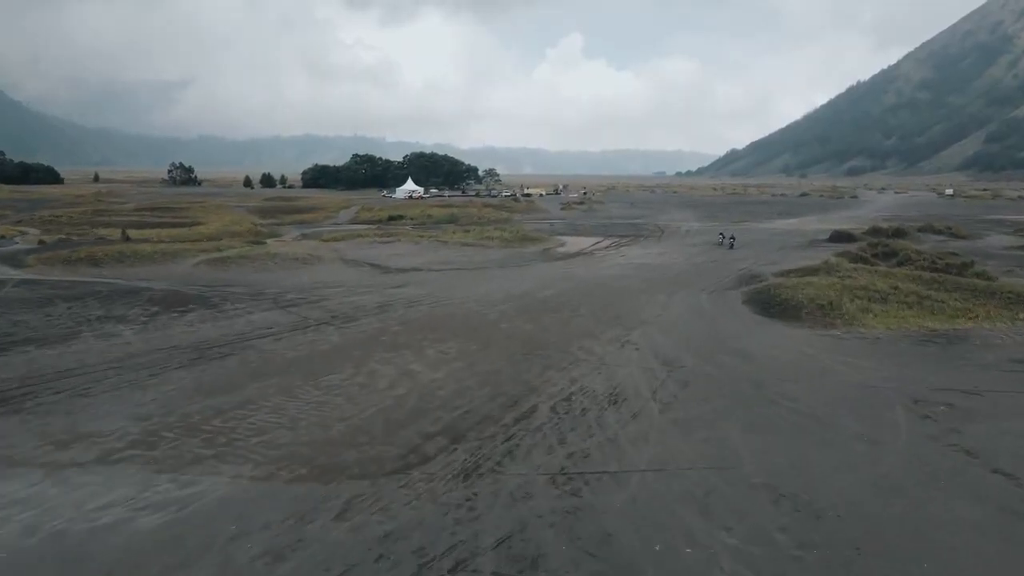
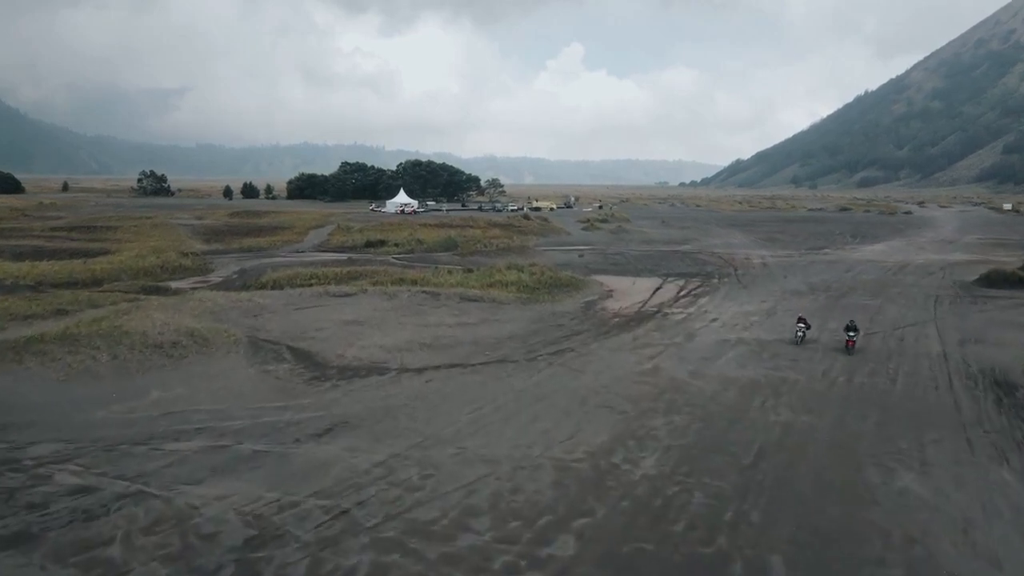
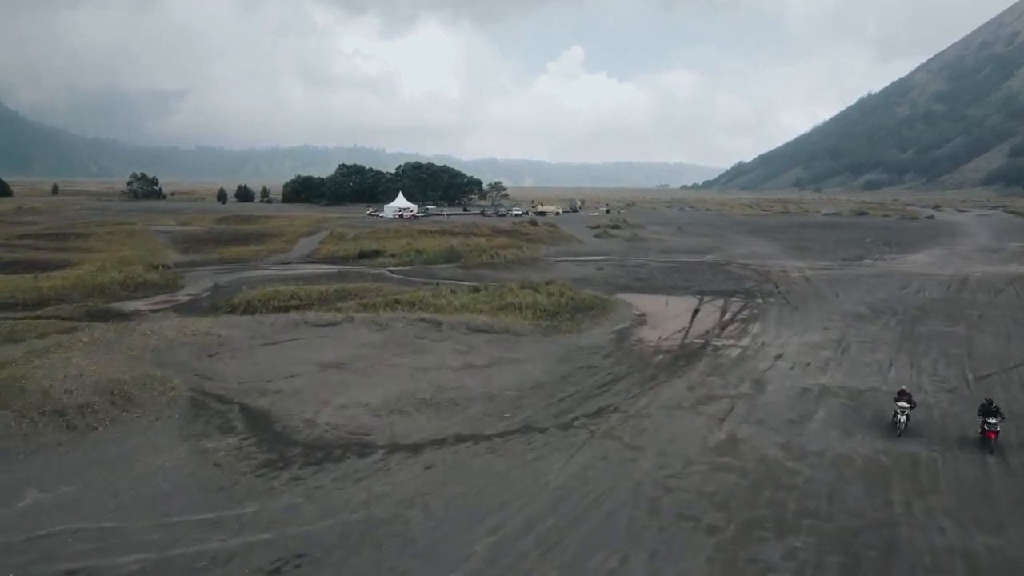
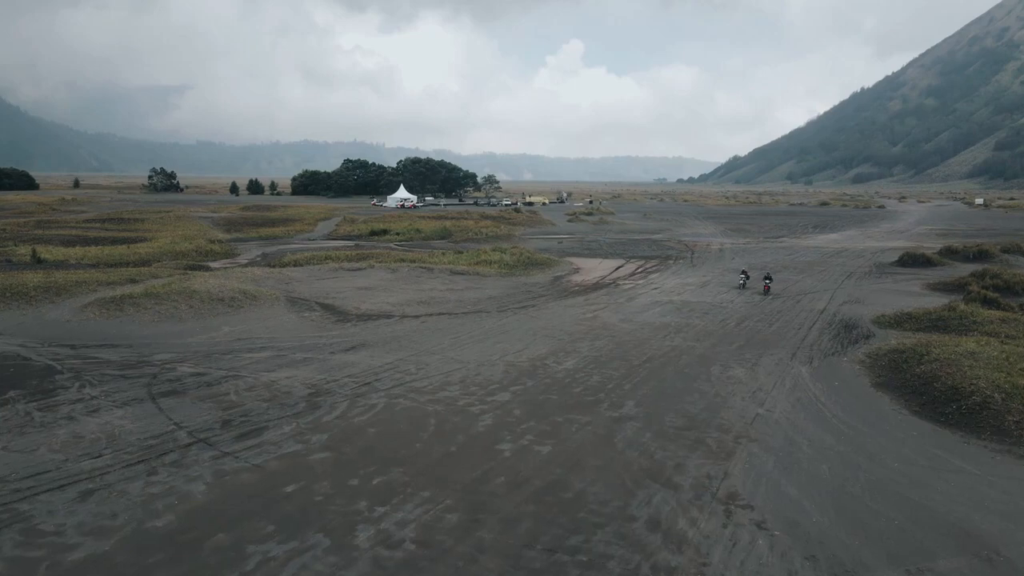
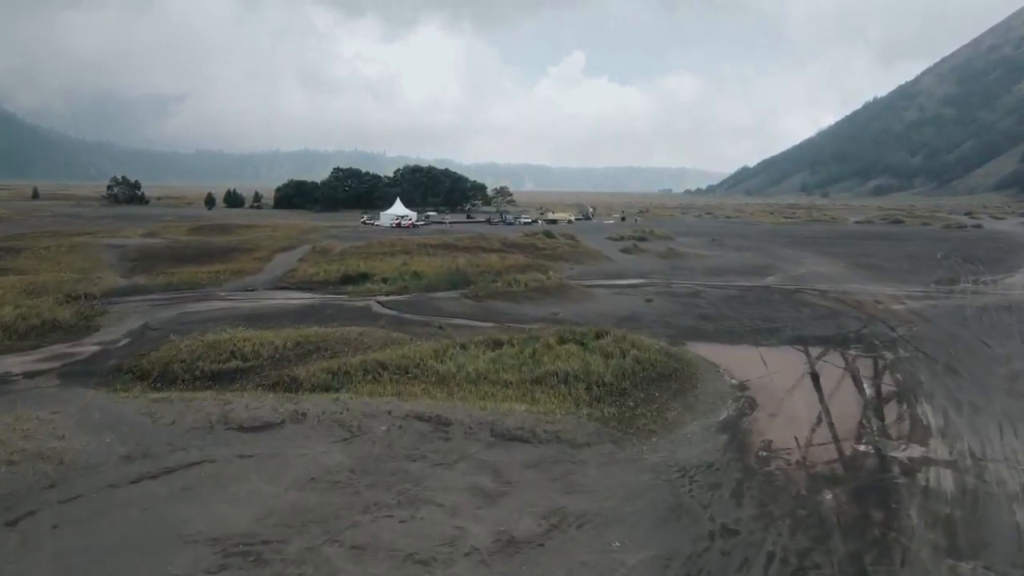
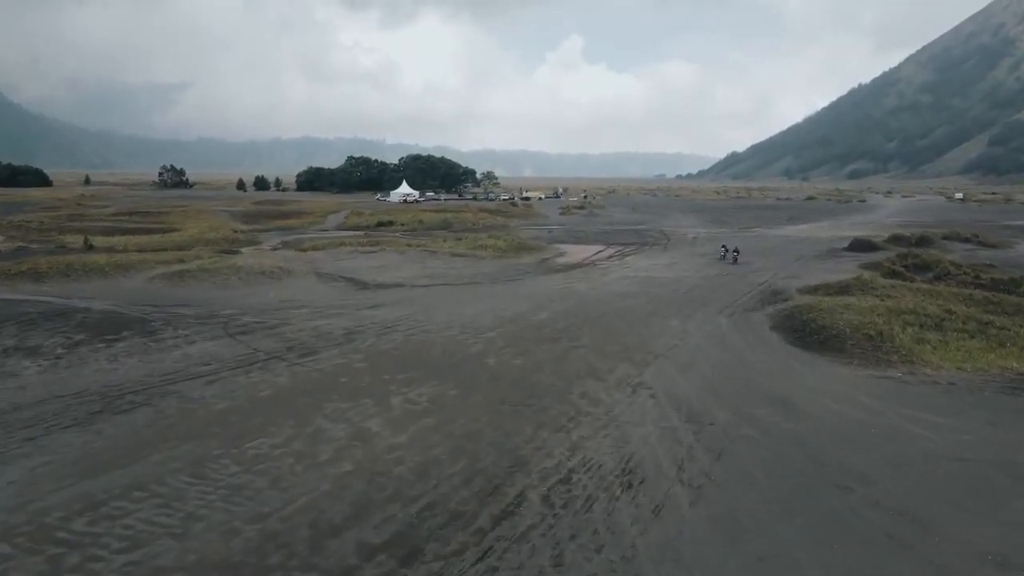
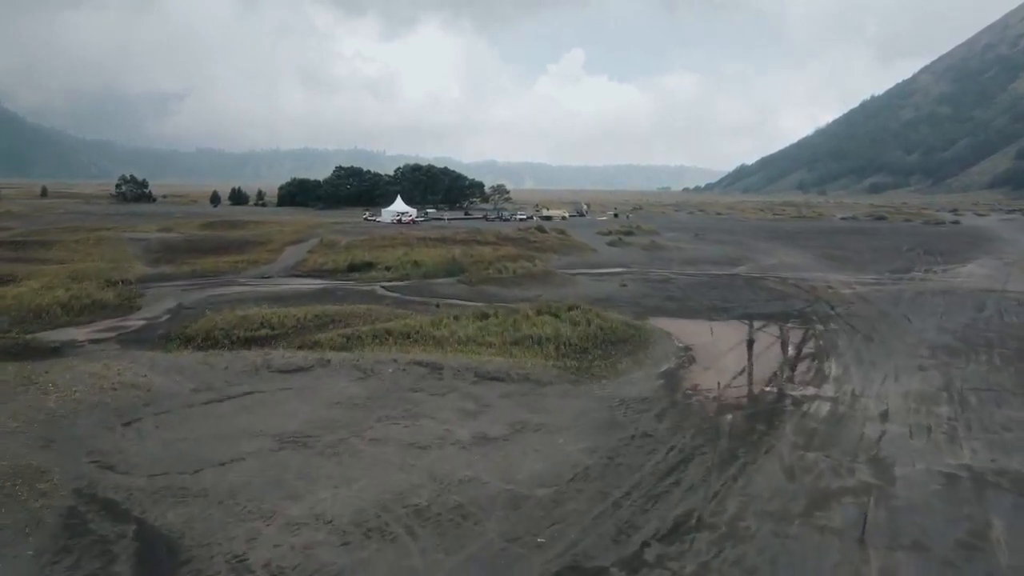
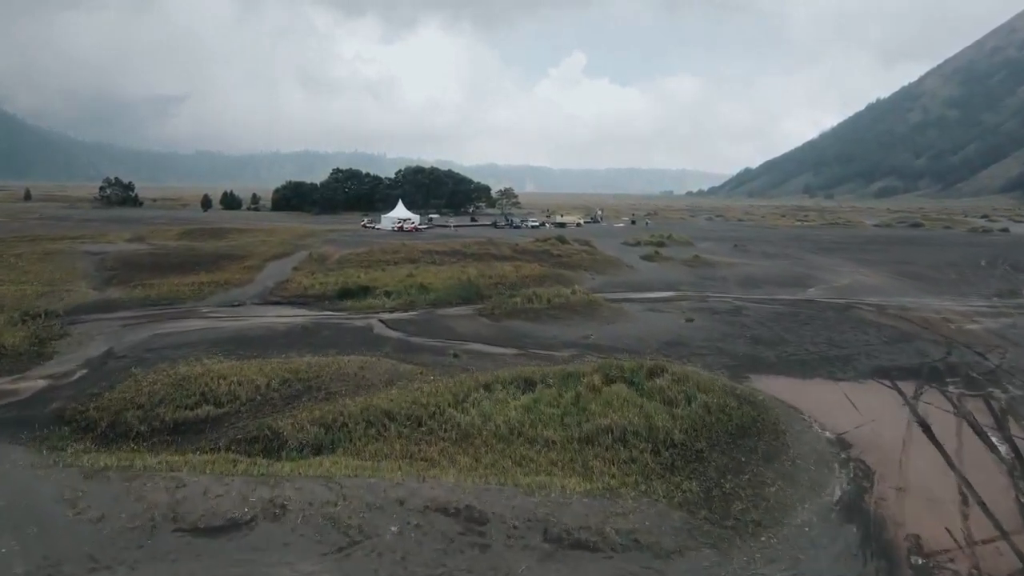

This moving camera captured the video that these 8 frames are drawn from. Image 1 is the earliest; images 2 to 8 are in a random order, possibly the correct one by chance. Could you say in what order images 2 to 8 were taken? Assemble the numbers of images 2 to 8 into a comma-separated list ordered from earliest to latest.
6, 4, 2, 3, 7, 5, 8
